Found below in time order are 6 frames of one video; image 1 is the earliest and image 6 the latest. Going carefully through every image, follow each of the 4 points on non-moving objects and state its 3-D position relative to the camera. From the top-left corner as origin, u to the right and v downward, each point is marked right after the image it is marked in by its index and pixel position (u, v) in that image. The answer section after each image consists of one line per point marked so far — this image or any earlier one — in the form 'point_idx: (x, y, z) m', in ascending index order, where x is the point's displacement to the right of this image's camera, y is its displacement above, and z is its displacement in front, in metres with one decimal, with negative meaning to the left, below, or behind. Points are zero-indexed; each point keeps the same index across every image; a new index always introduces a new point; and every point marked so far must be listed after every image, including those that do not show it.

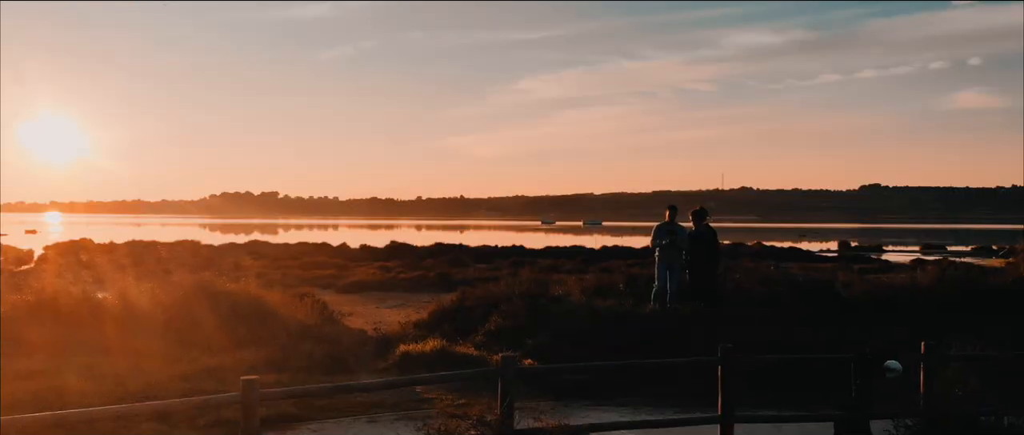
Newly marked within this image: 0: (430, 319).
0: (-1.4, -1.7, +13.9) m
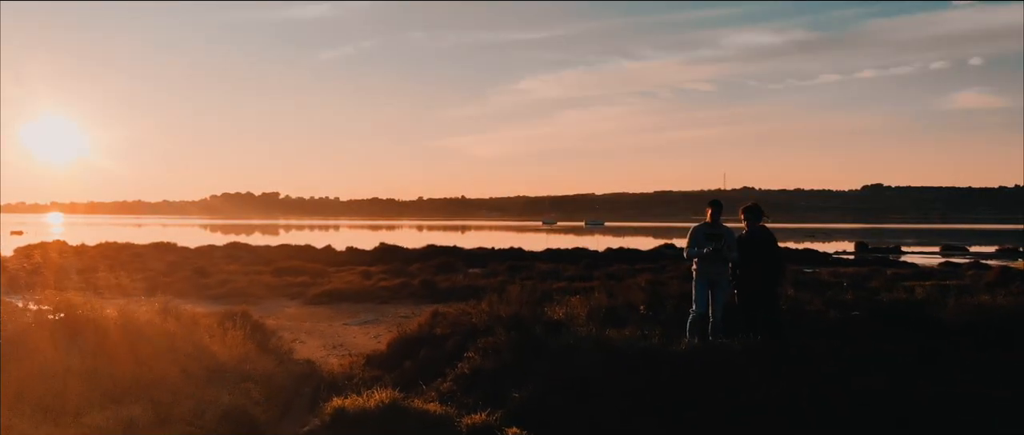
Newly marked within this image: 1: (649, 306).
0: (-1.6, -1.7, +10.5) m
1: (+1.7, -1.1, +10.4) m
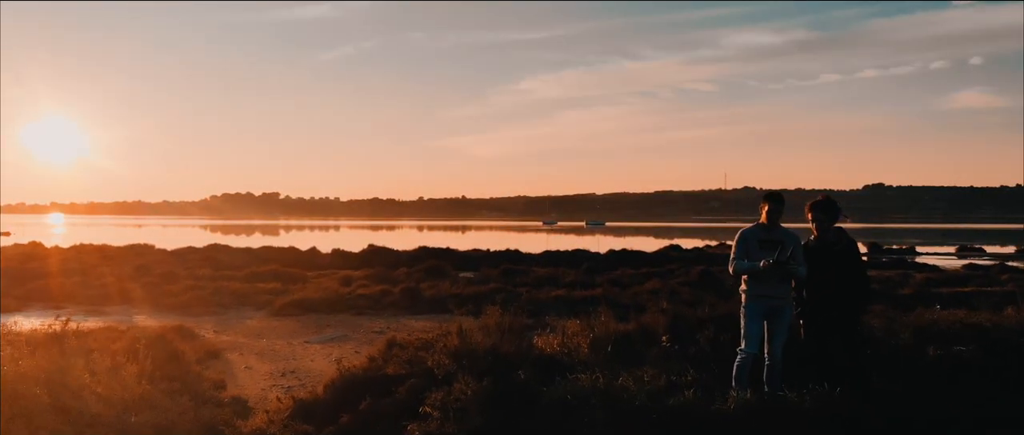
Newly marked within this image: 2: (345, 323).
0: (-1.8, -1.7, +7.9) m
1: (+1.5, -1.1, +7.8) m
2: (-3.7, -2.4, +18.3) m
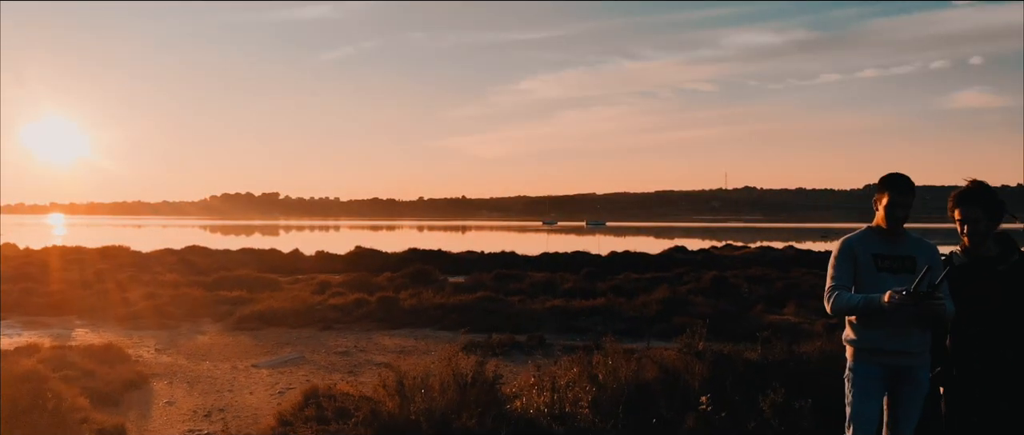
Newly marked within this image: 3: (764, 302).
0: (-2.0, -1.7, +5.3) m
1: (+1.3, -1.1, +5.3) m
2: (-4.0, -2.4, +15.8) m
3: (+5.7, -2.0, +18.6) m
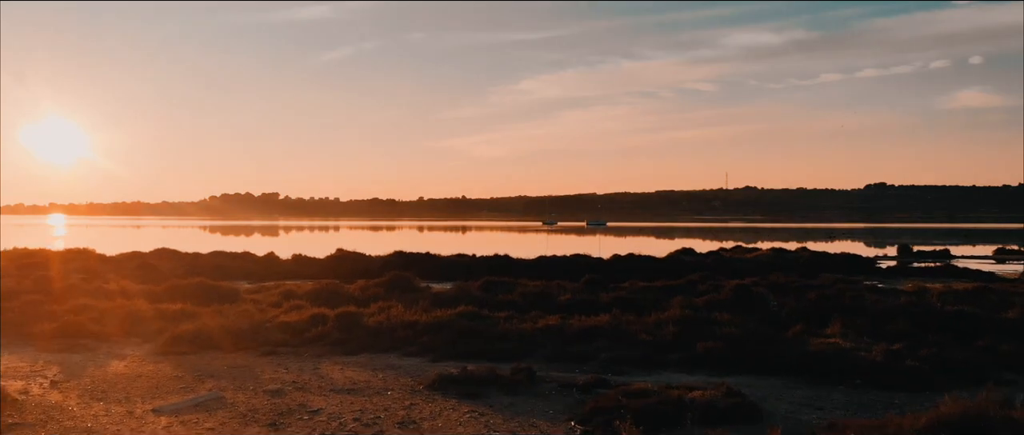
0: (-2.3, -1.7, +2.2) m
1: (+1.0, -1.1, +2.1) m
2: (-4.2, -2.4, +12.7) m
3: (+5.4, -2.0, +15.5) m
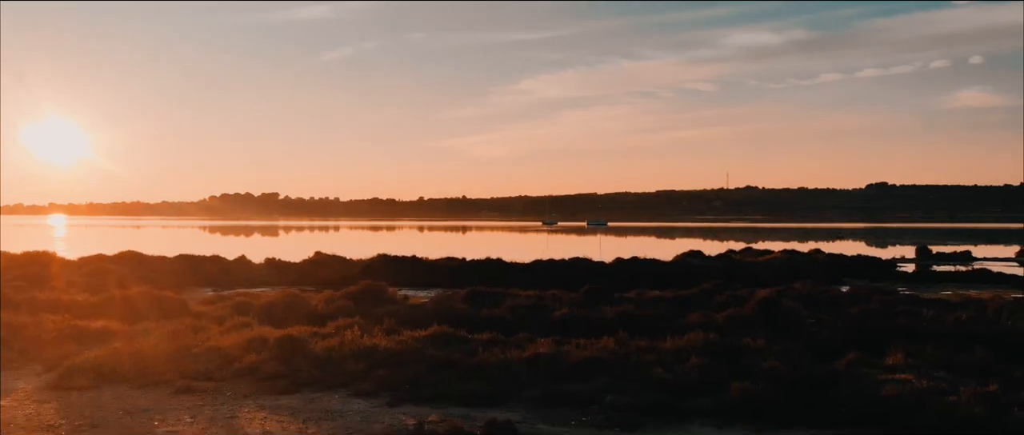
0: (-2.6, -1.7, -0.8) m
1: (+0.8, -1.1, -0.8) m
2: (-4.5, -2.4, +9.7) m
3: (+5.2, -2.0, +12.5) m
